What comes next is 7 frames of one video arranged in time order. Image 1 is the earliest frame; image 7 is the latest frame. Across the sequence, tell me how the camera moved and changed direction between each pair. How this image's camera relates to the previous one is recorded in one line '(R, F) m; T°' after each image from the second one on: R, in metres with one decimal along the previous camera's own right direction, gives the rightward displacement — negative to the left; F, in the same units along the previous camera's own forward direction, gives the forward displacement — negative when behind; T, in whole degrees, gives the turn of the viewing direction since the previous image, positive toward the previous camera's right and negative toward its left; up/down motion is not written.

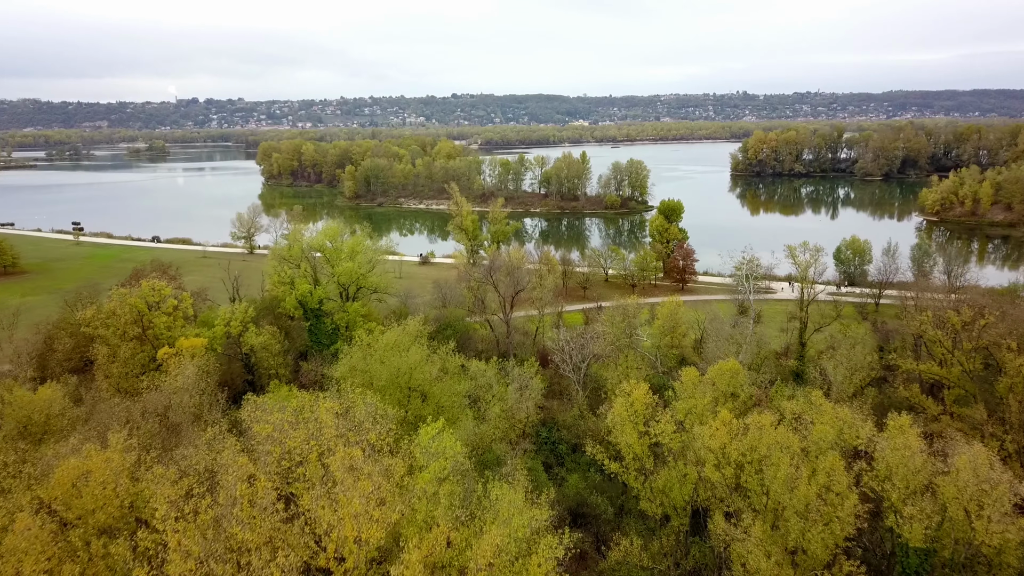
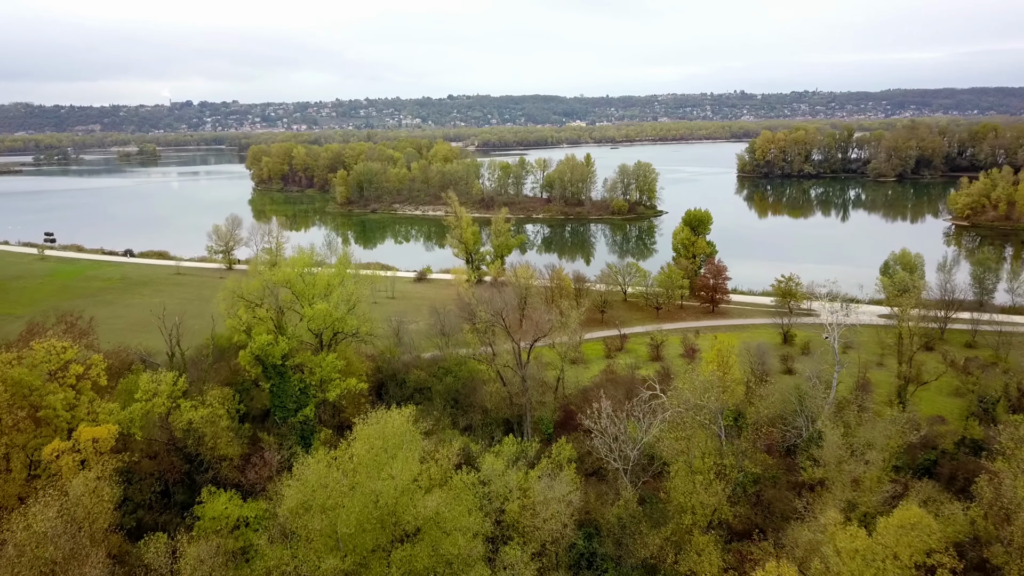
(-0.4, +4.2) m; 0°
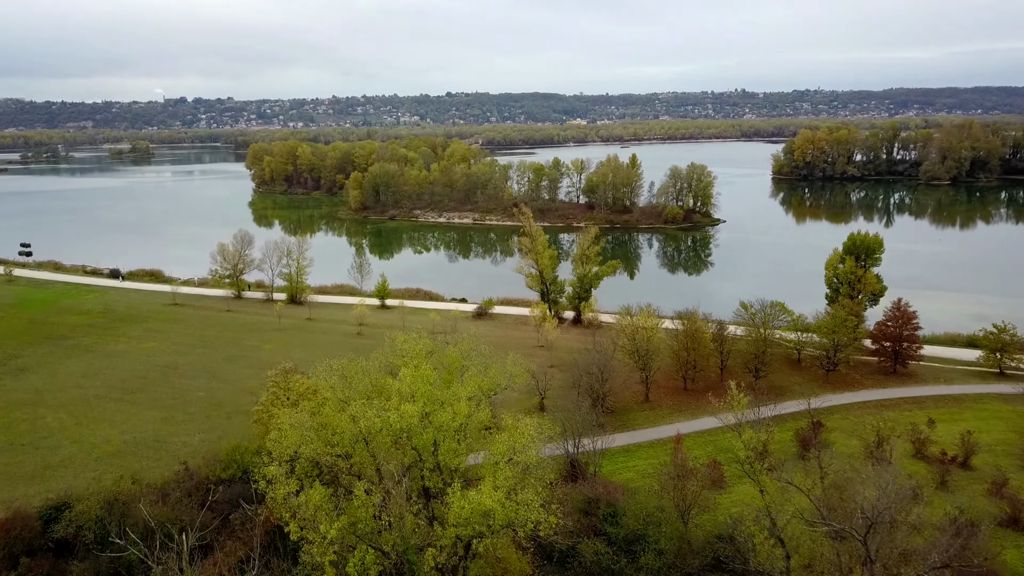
(-3.4, +8.1) m; 0°
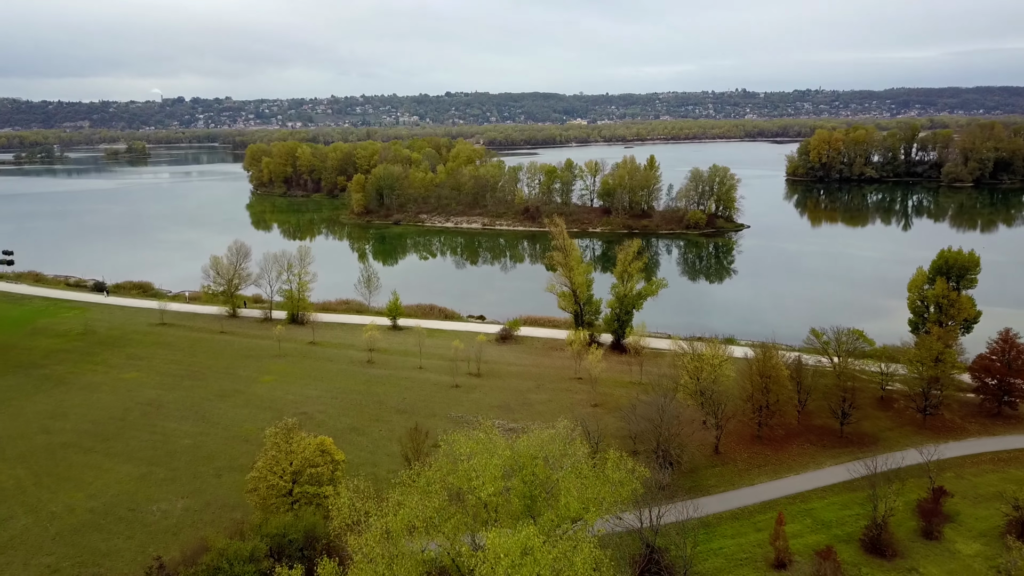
(-1.0, +3.4) m; 0°
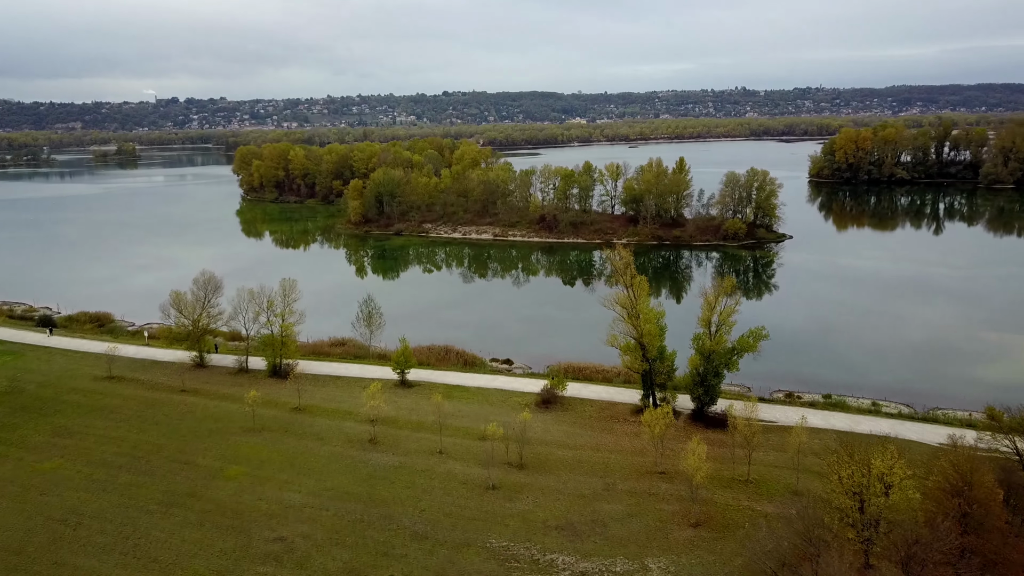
(-1.2, +6.3) m; 0°
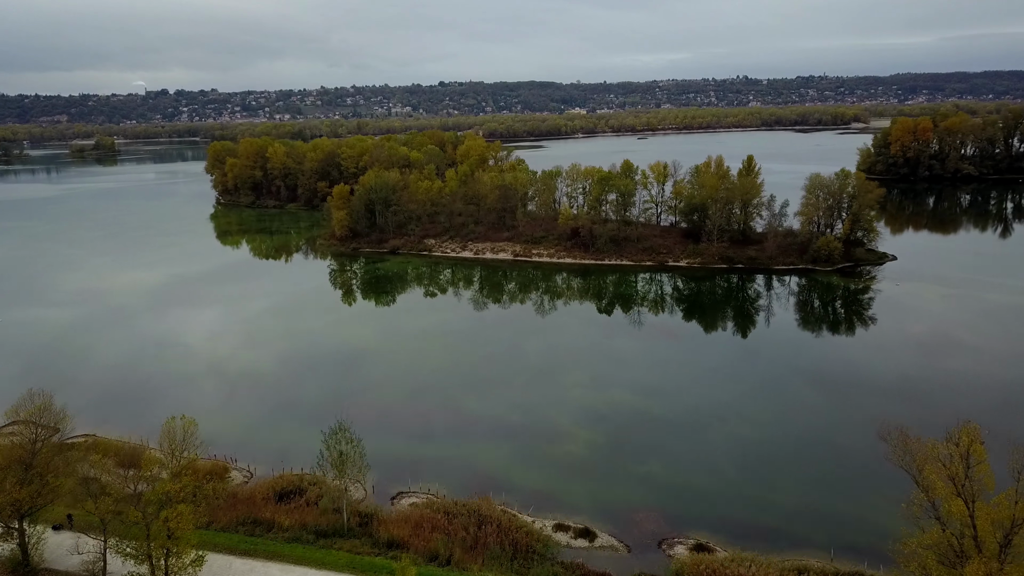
(-1.6, +11.7) m; 0°
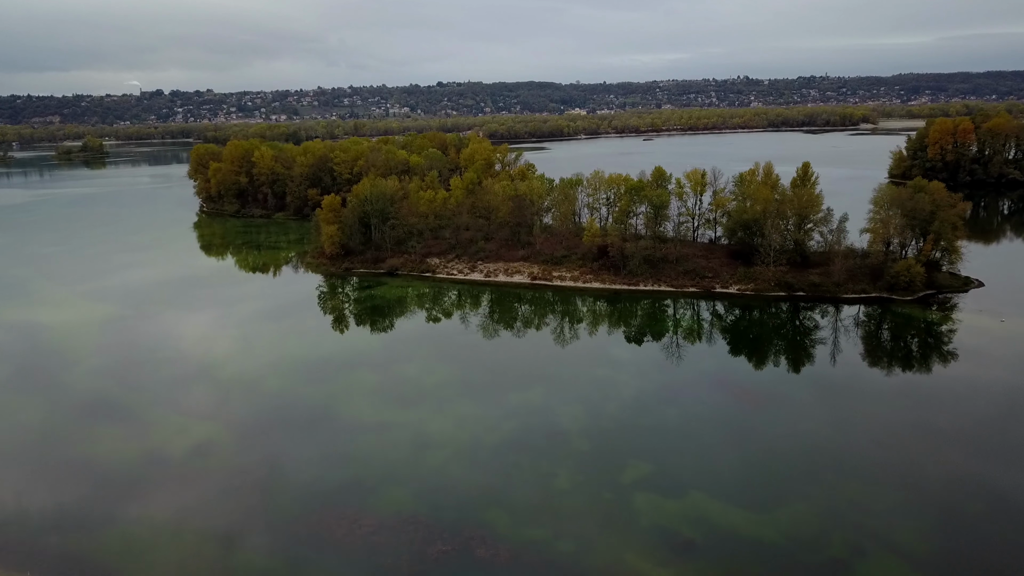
(-0.9, +6.4) m; 0°
